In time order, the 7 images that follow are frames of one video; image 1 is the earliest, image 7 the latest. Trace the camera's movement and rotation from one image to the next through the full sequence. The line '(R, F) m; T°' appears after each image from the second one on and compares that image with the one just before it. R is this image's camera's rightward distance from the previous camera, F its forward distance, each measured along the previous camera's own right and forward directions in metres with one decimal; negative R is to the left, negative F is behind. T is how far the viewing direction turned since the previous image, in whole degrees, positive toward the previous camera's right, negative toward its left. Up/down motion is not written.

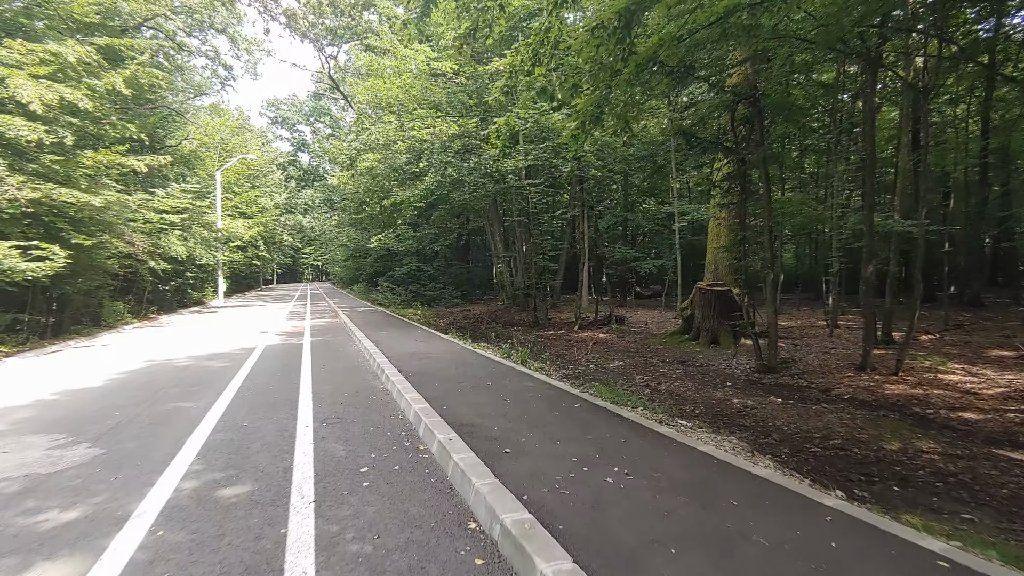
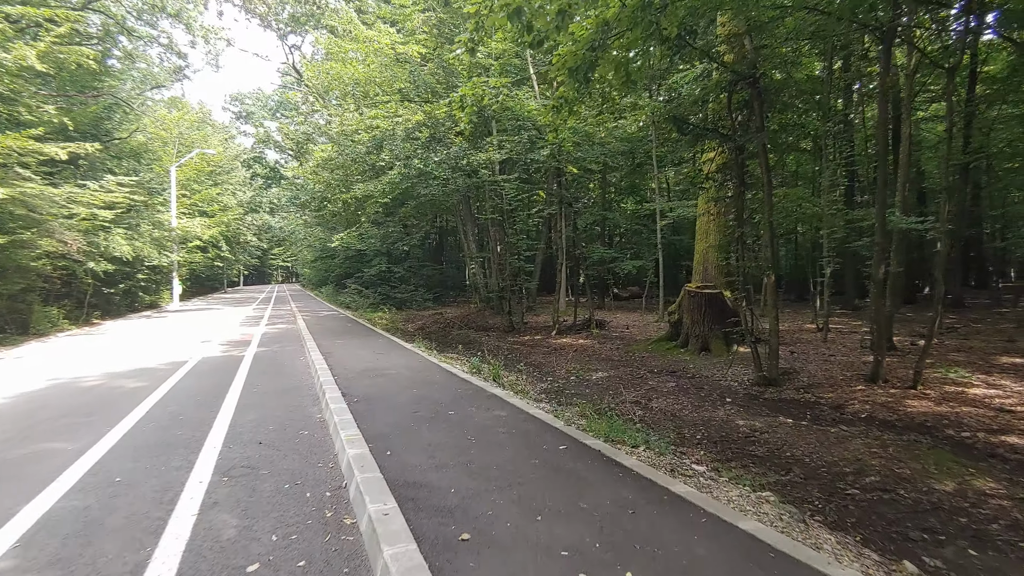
(+0.1, +1.0) m; +3°
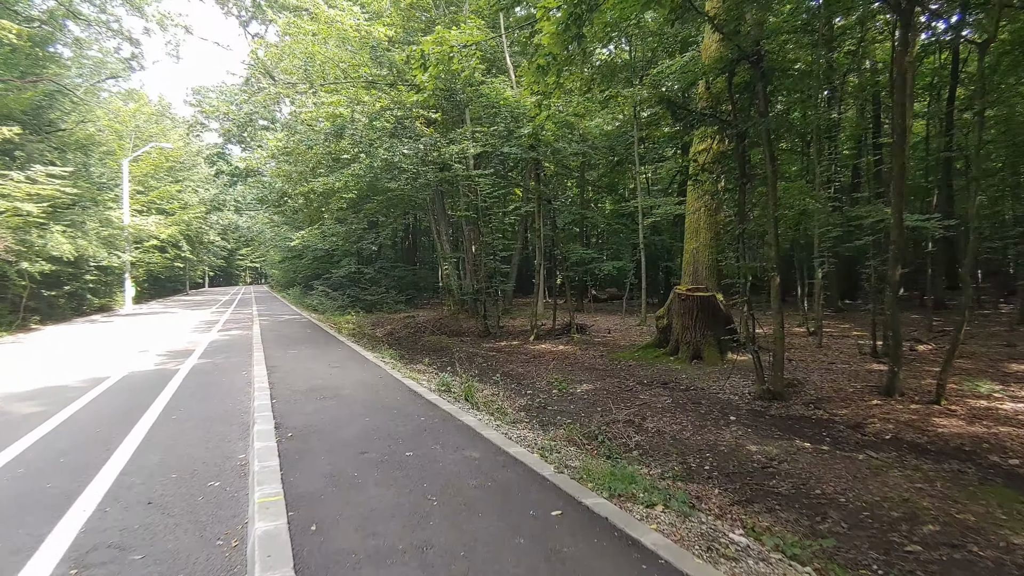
(0.0, +0.8) m; +3°
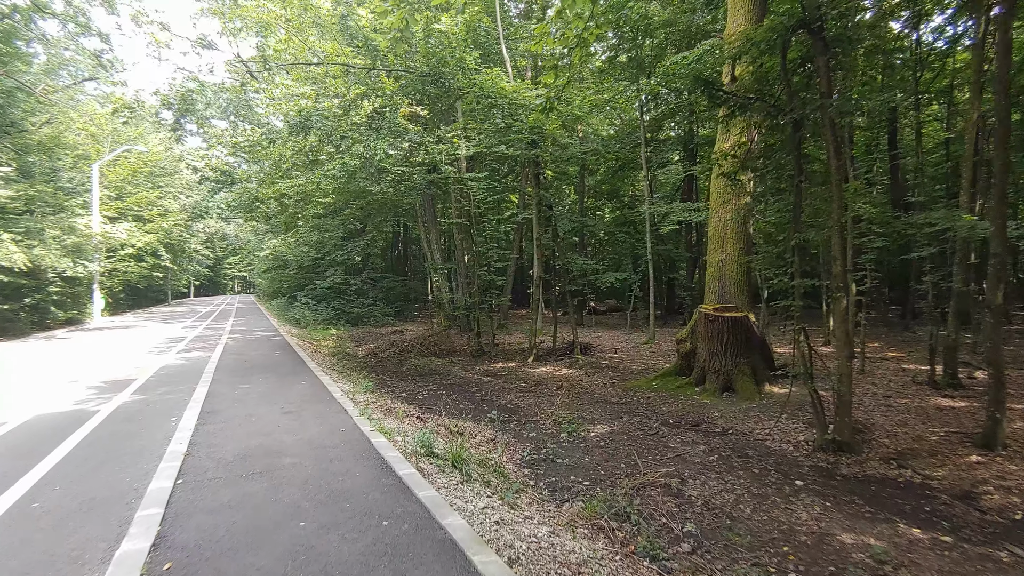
(-0.1, +1.3) m; +1°
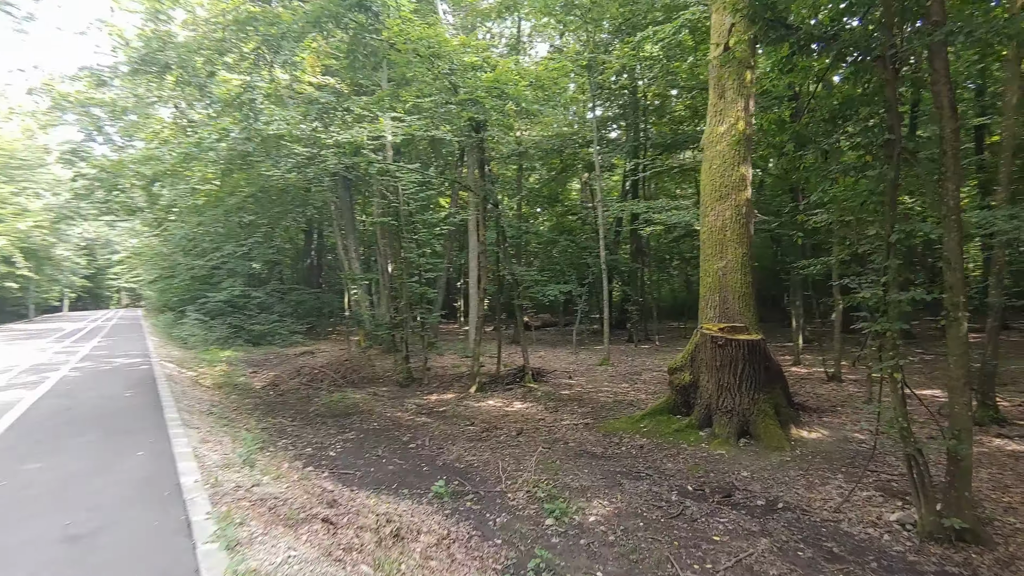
(-0.3, +2.0) m; +8°
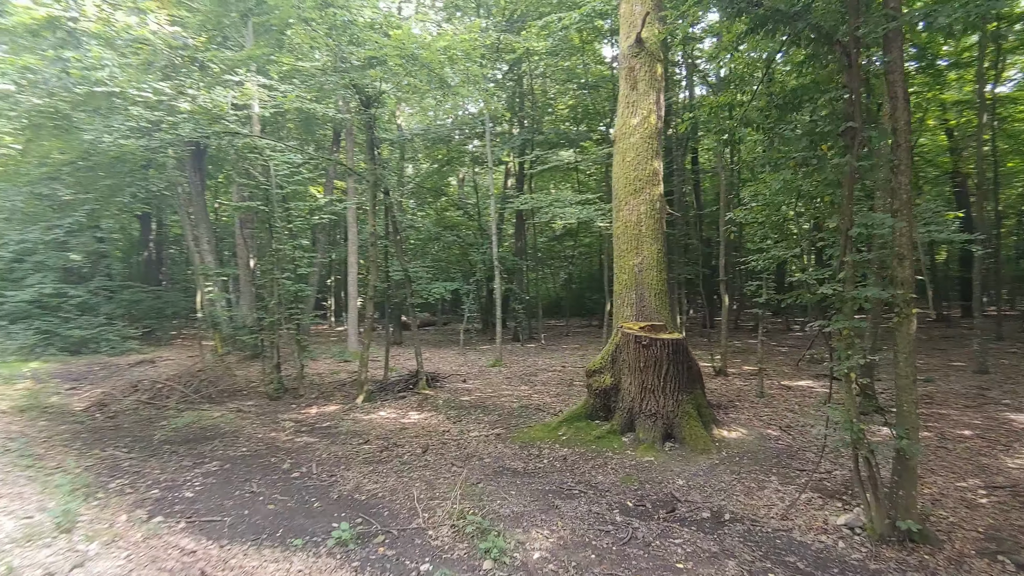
(-0.4, +0.7) m; +14°
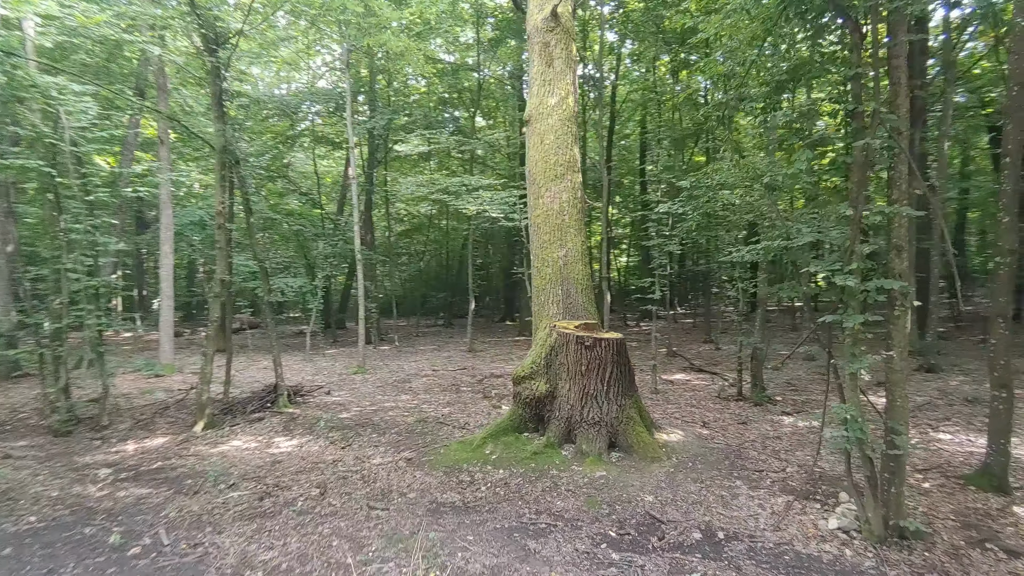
(-0.9, +1.0) m; +19°
